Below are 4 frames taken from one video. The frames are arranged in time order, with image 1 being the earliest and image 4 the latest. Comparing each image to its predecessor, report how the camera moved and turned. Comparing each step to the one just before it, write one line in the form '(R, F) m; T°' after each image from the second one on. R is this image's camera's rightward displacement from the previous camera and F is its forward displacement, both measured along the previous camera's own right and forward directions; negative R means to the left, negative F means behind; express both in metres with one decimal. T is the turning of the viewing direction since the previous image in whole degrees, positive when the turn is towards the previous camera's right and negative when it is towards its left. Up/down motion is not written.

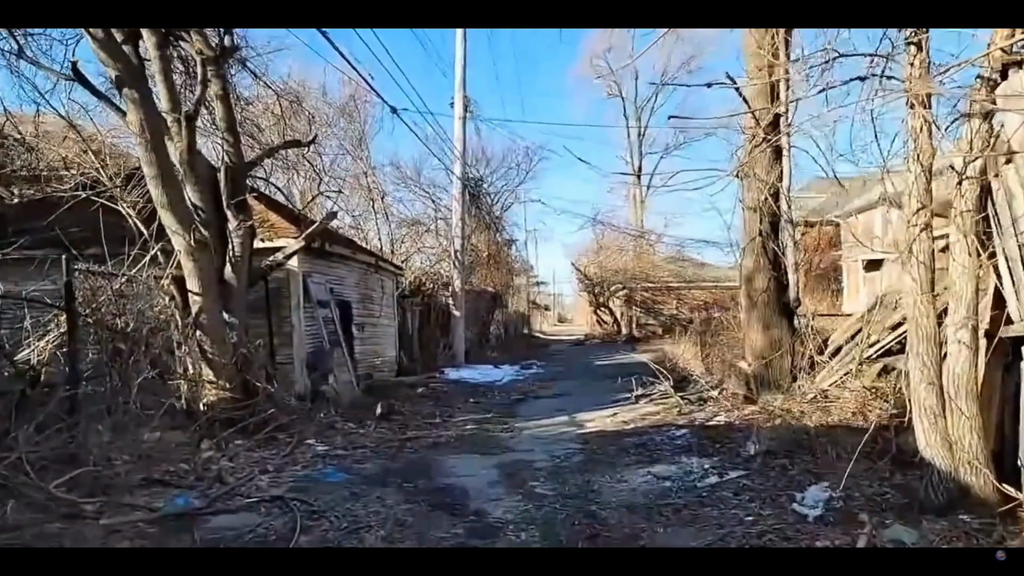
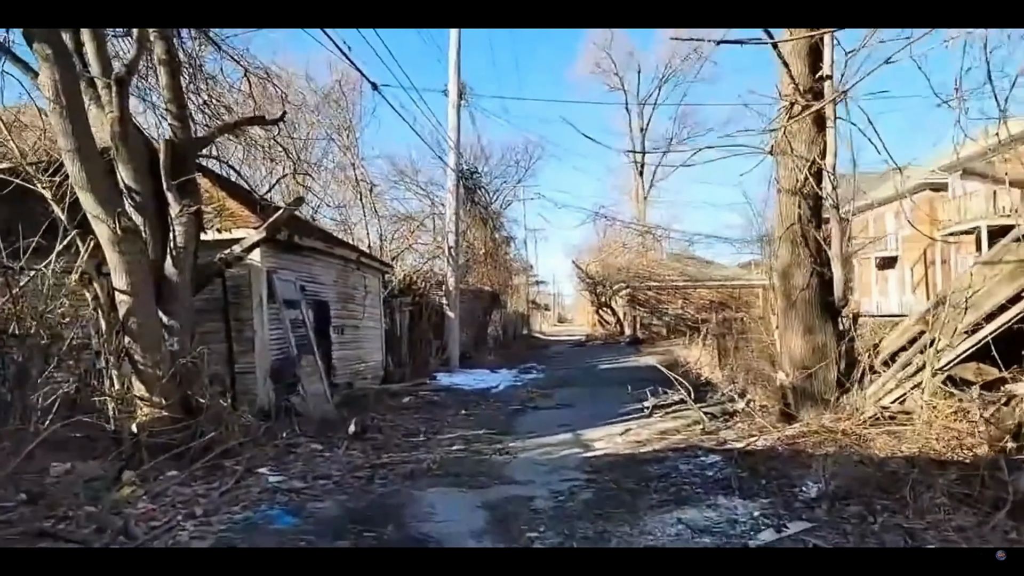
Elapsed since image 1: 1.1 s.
(+0.1, +1.2) m; 0°
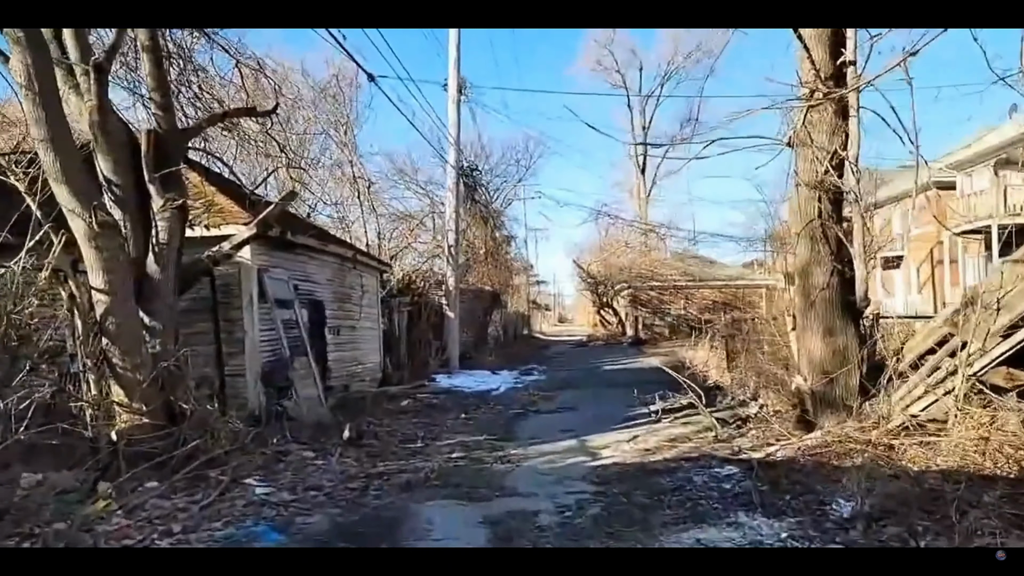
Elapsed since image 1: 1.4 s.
(0.0, +0.3) m; 0°
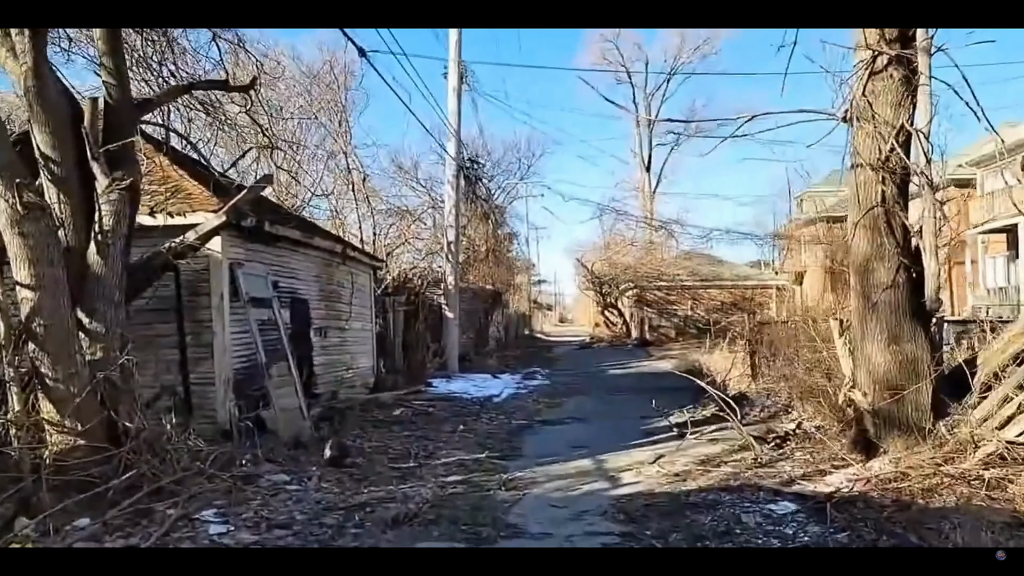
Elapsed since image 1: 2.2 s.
(-0.1, +0.9) m; 0°
